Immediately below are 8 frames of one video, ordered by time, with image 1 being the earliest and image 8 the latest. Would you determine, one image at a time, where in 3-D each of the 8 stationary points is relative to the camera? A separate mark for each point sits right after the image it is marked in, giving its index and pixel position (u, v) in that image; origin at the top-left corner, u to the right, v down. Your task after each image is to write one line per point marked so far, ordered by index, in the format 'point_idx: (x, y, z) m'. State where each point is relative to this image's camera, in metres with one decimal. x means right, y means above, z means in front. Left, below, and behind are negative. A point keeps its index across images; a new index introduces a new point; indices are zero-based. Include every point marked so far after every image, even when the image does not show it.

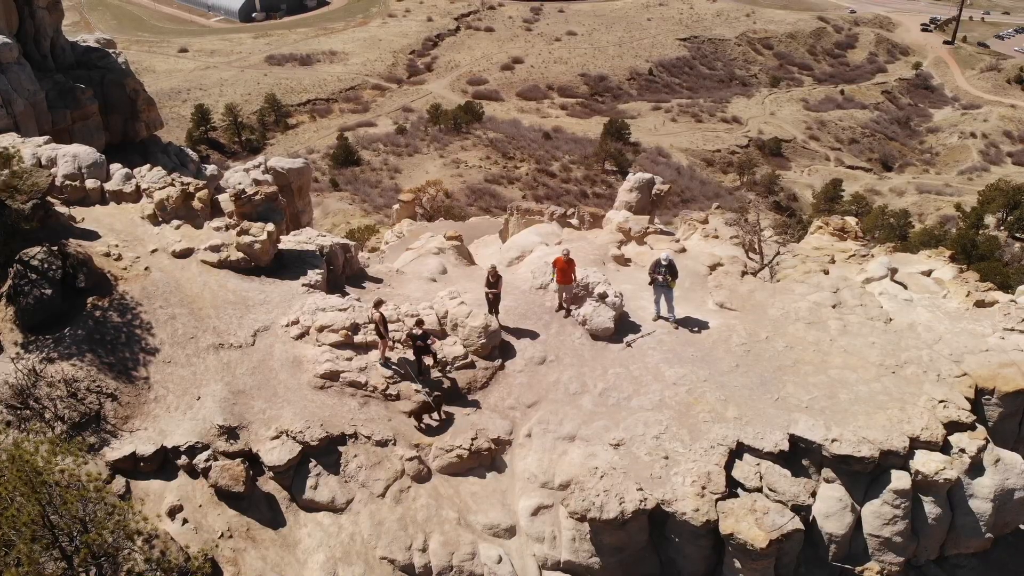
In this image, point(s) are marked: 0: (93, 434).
0: (-6.8, -2.4, +13.7) m
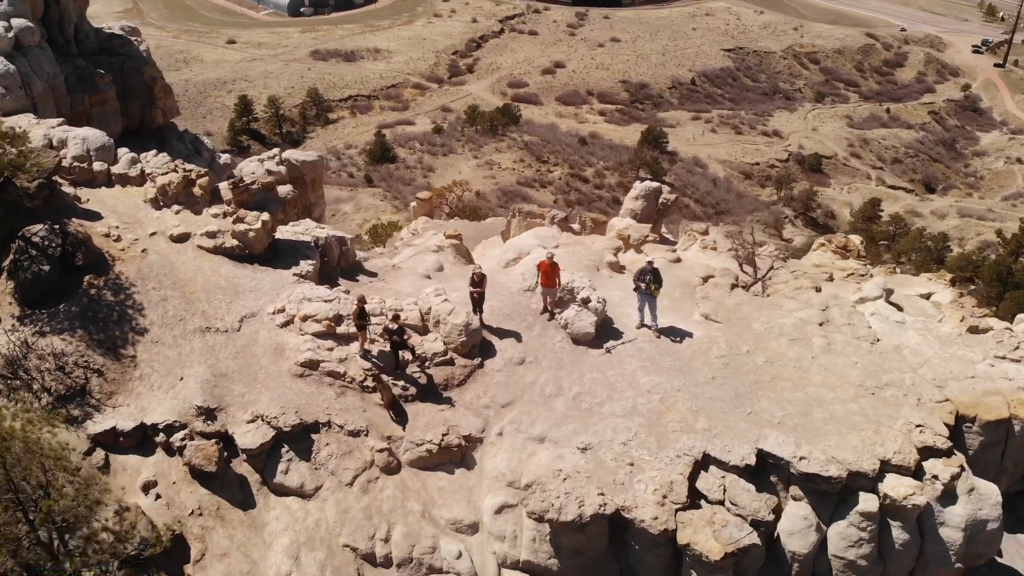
0: (-7.4, -2.0, +14.2) m
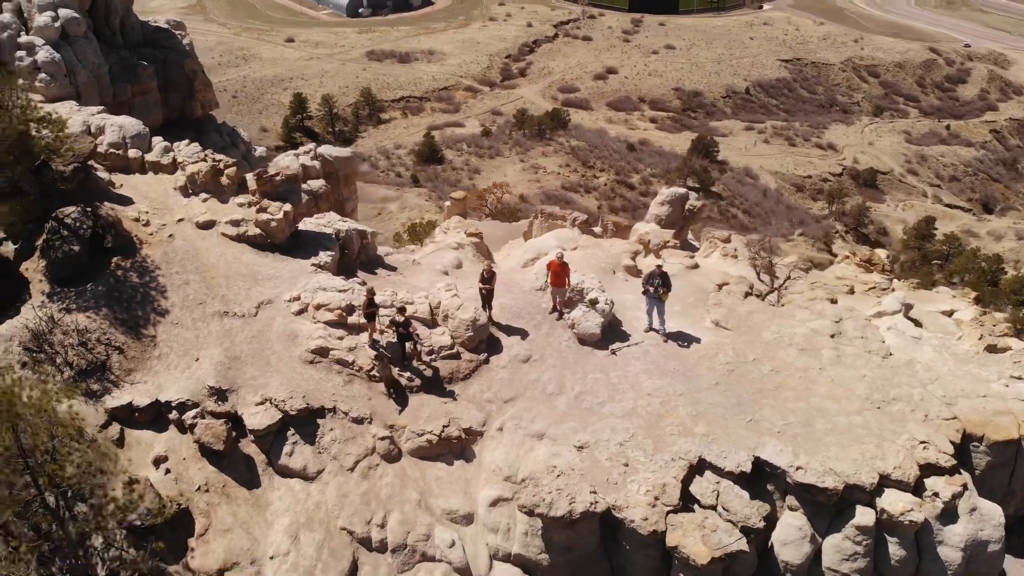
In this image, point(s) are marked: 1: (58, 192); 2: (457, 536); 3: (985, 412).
0: (-7.3, -1.7, +14.9) m
1: (-9.1, +1.9, +16.8) m
2: (-0.9, -4.1, +14.1) m
3: (+8.3, -2.2, +14.8) m
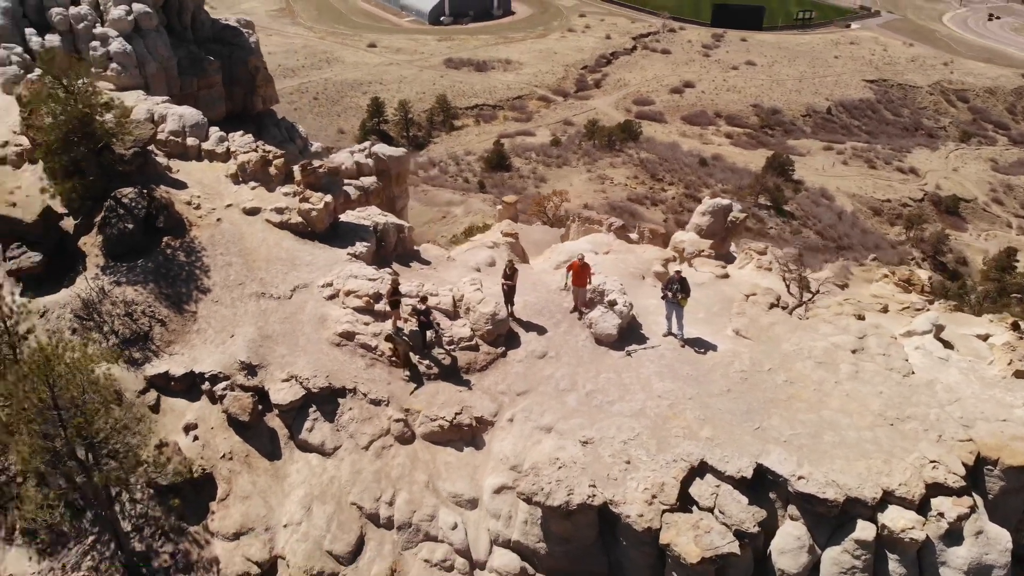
0: (-7.1, -1.2, +15.9) m
1: (-8.5, +2.5, +18.0) m
2: (-0.9, -4.0, +14.6) m
3: (+8.5, -2.6, +14.5) m
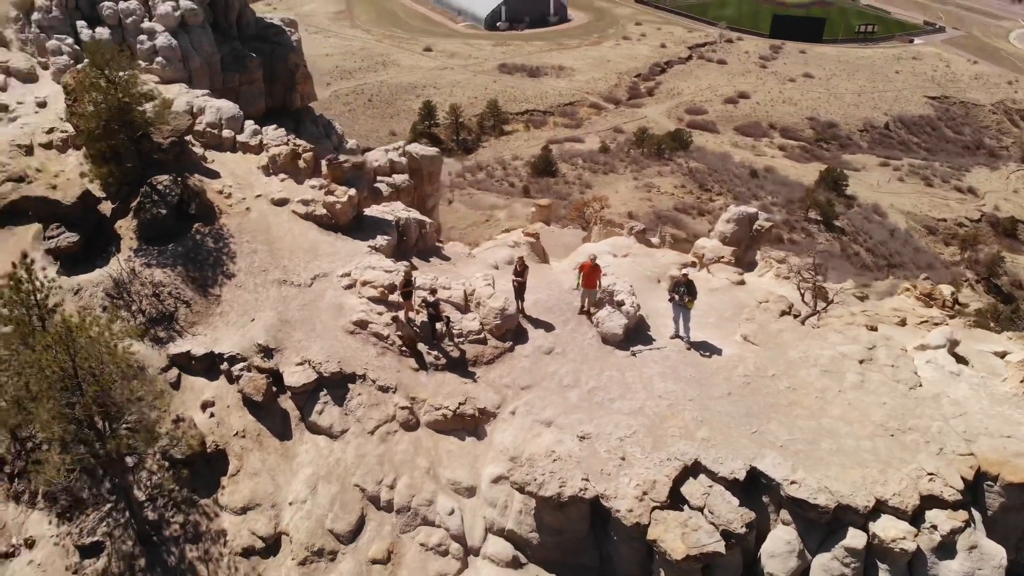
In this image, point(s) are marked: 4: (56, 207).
0: (-6.9, -0.8, +16.7) m
1: (-8.0, +2.9, +18.9) m
2: (-1.0, -3.9, +15.0) m
3: (+8.5, -2.8, +14.4) m
4: (-9.5, +1.7, +17.6) m
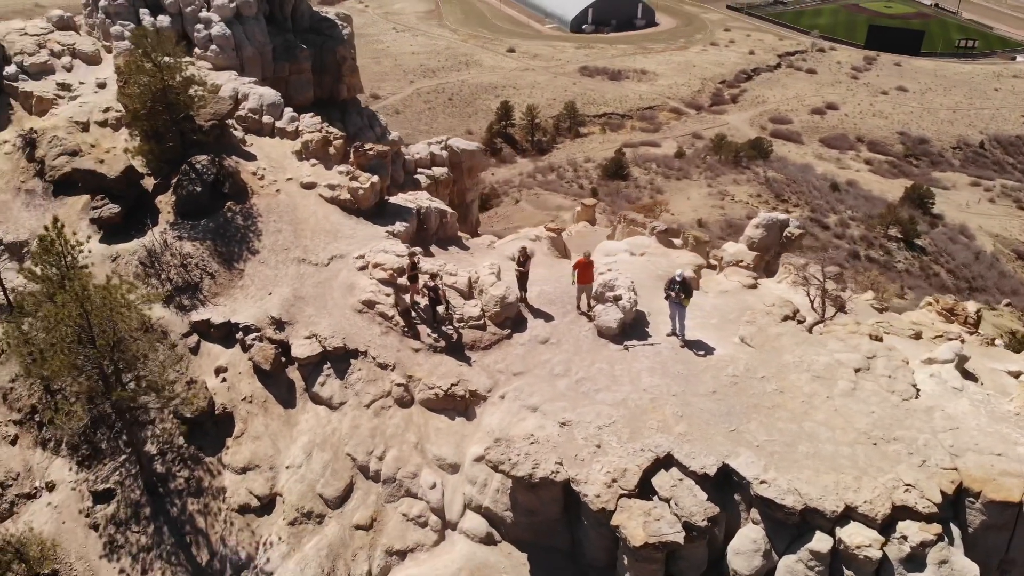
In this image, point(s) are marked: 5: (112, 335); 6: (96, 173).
0: (-6.9, -0.2, +17.9) m
1: (-7.6, +3.5, +20.2) m
2: (-1.3, -3.6, +15.6) m
3: (+8.0, -3.1, +14.1) m
4: (-9.3, +2.5, +19.0) m
5: (-7.1, -0.8, +14.9) m
6: (-9.4, +2.6, +19.0) m
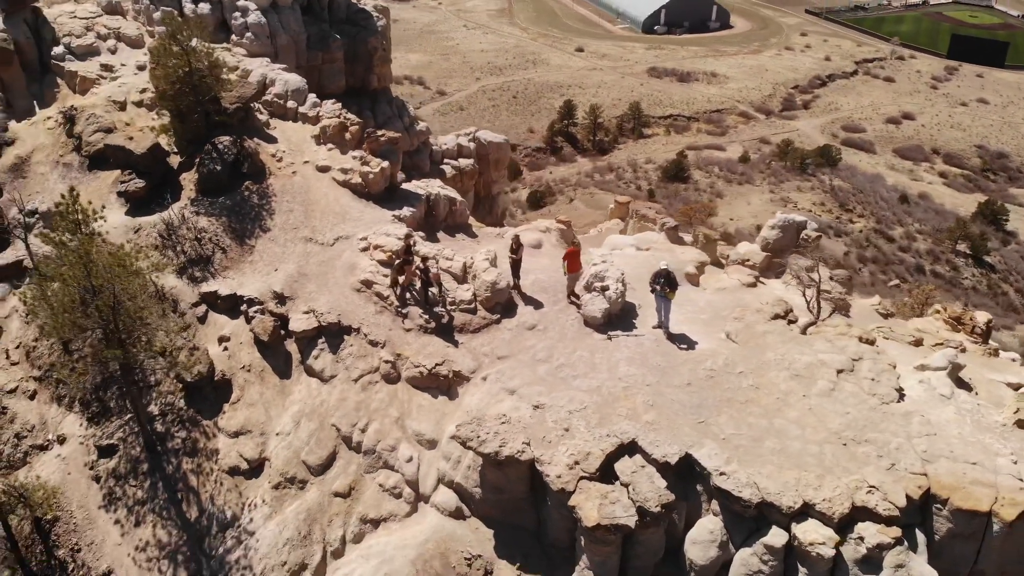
0: (-7.0, +0.4, +18.9) m
1: (-7.4, +4.2, +21.2) m
2: (-1.8, -3.2, +16.1) m
3: (+7.4, -3.1, +13.9) m
4: (-9.2, +3.2, +20.2) m
5: (-7.5, -0.2, +15.9) m
6: (-9.3, +3.3, +20.2) m
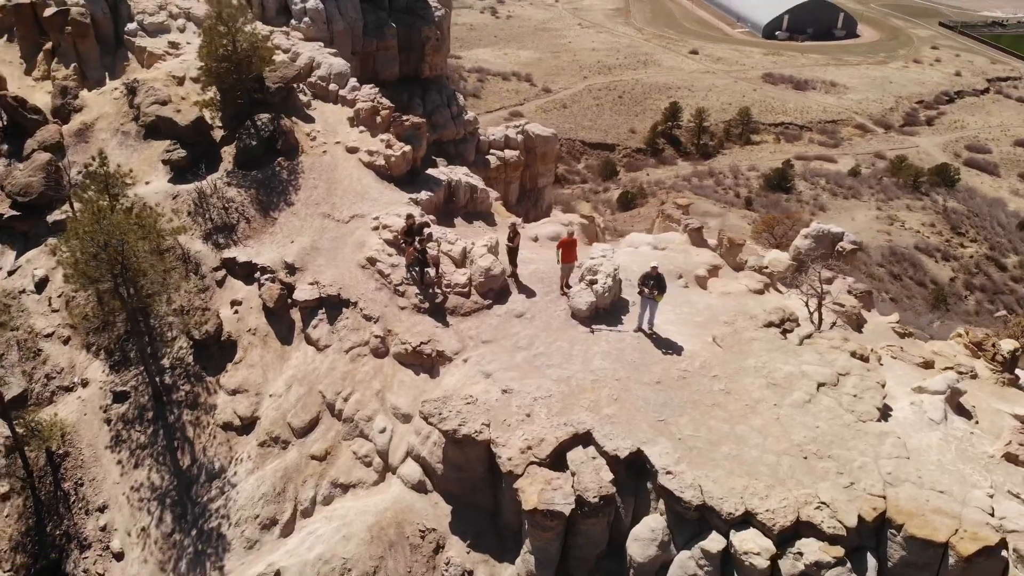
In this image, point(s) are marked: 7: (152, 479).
0: (-6.9, +1.2, +20.1) m
1: (-6.6, +5.0, +22.4) m
2: (-2.4, -2.8, +16.7) m
3: (+6.4, -3.4, +13.2) m
4: (-8.7, +4.2, +21.6) m
5: (-7.9, +0.7, +17.2) m
6: (-8.8, +4.3, +21.6) m
7: (-7.4, -3.9, +17.2) m
